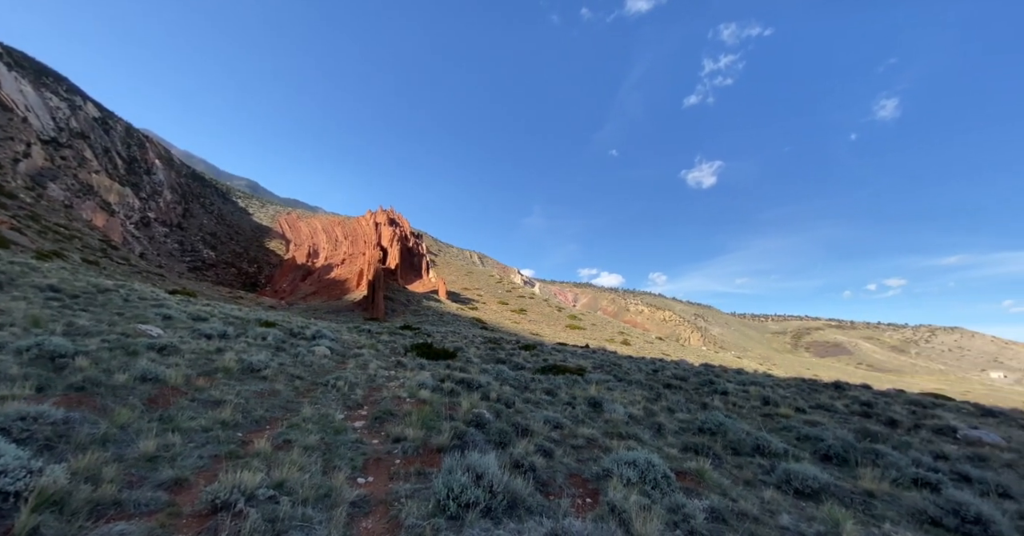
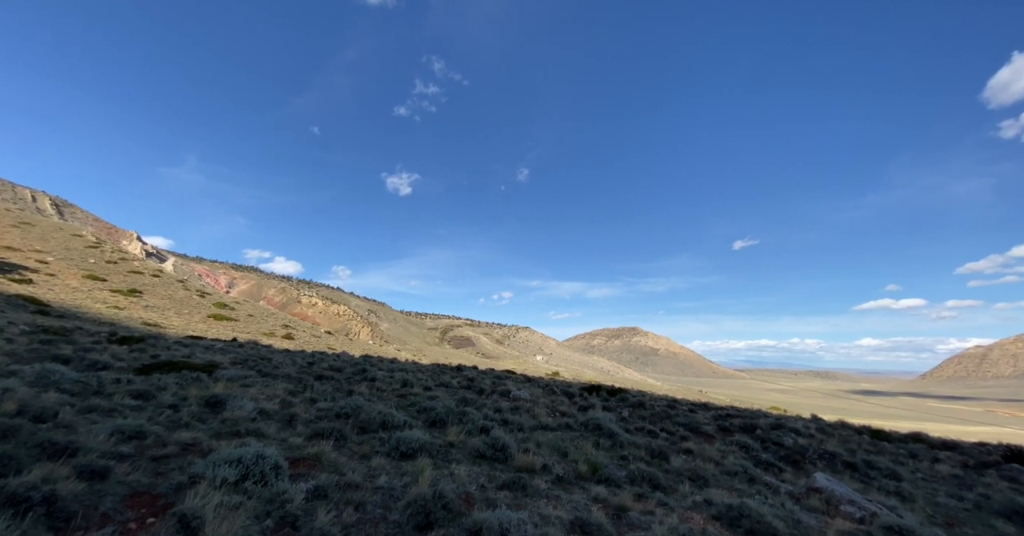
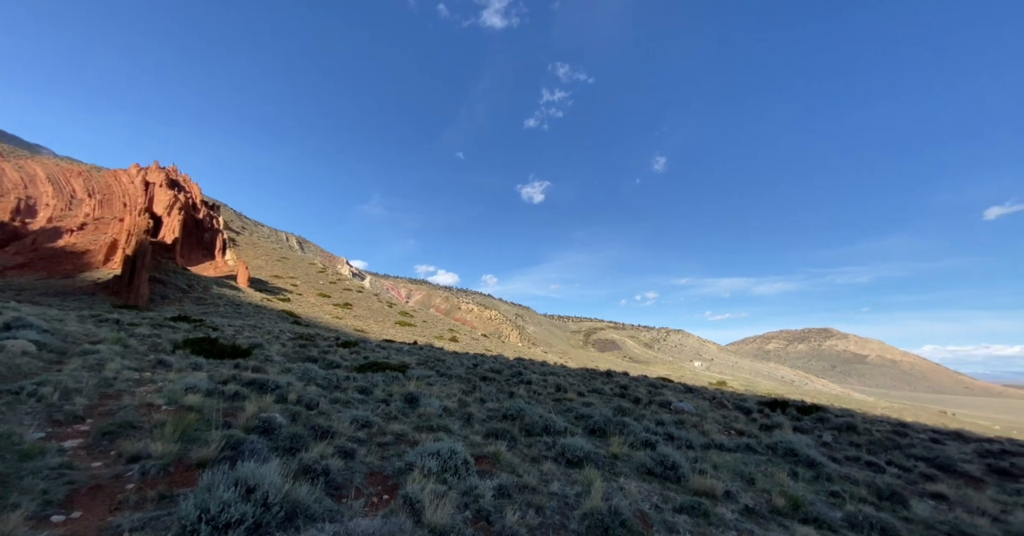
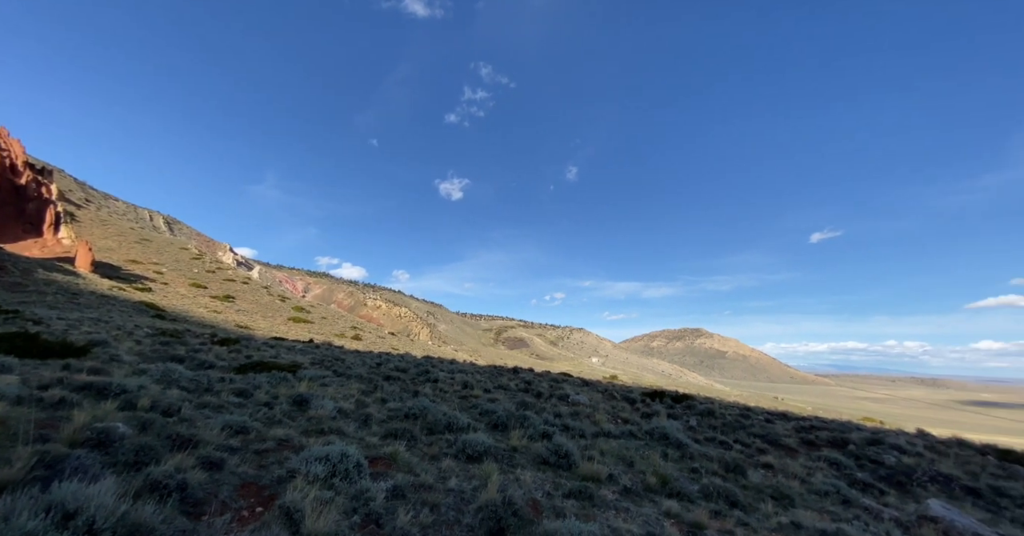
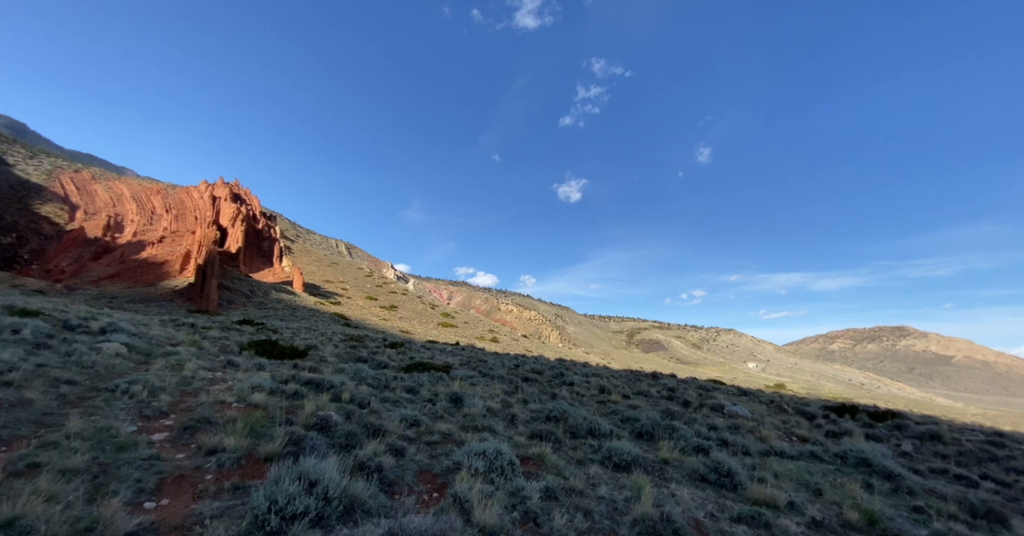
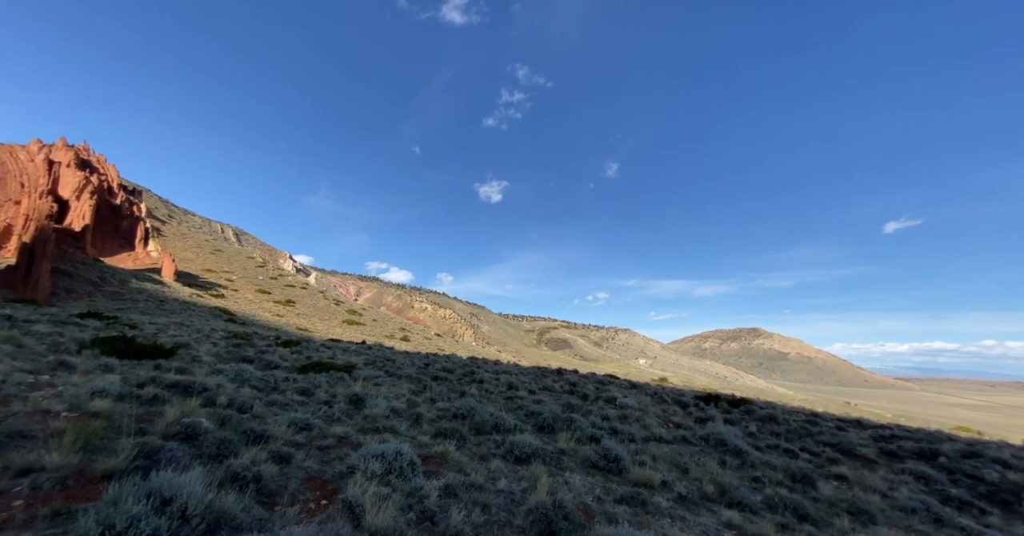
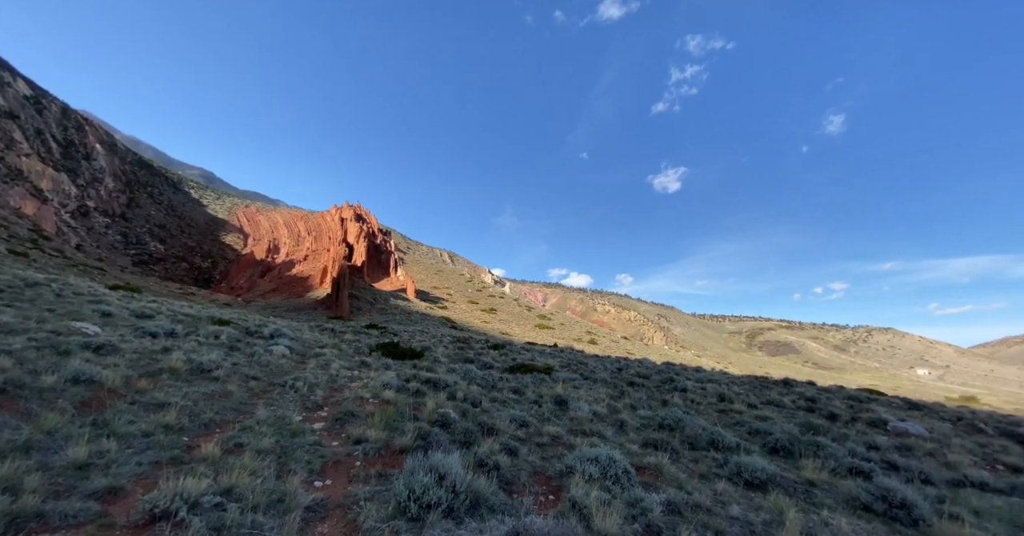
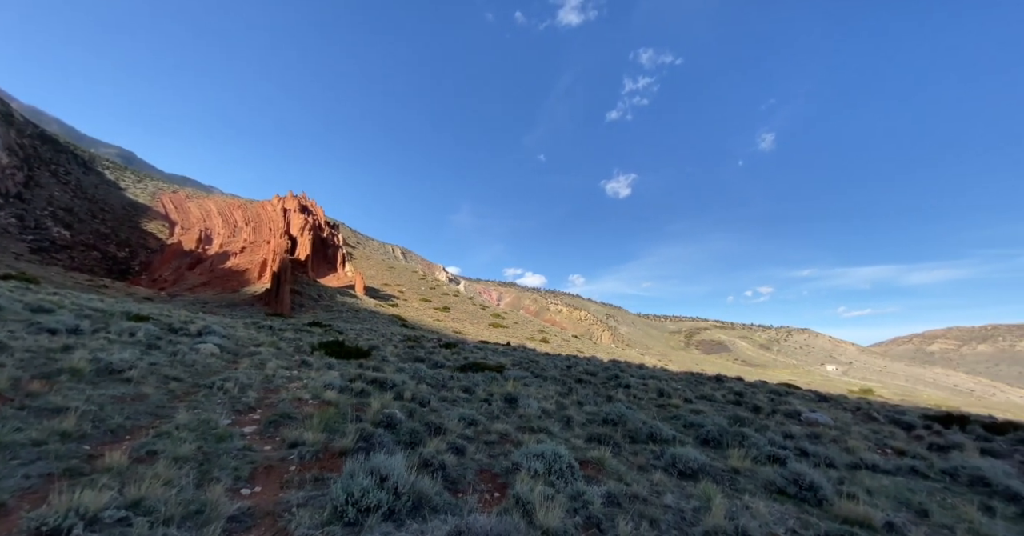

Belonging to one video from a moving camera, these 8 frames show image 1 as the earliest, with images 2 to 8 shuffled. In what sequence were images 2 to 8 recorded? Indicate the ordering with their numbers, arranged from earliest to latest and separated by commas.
7, 8, 5, 3, 6, 4, 2
